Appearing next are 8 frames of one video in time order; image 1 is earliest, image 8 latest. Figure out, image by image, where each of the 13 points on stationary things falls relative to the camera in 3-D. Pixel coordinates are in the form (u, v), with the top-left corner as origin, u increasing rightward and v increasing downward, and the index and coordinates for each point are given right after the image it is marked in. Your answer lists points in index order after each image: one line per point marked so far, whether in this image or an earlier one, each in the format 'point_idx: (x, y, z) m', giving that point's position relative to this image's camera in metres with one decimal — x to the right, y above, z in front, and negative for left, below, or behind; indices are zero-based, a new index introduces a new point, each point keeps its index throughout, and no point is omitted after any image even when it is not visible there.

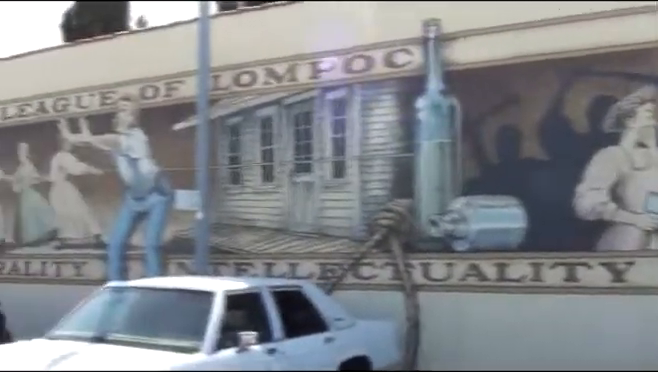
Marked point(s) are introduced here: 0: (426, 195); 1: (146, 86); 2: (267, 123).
0: (+1.2, -0.1, +11.5) m
1: (-2.7, +1.5, +13.8) m
2: (-0.8, +0.8, +12.6) m
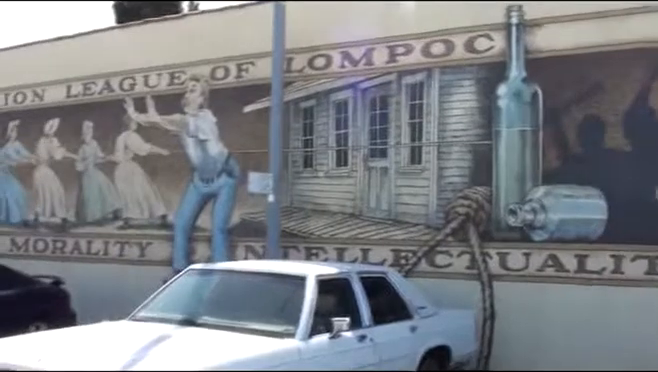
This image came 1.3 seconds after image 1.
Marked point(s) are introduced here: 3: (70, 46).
0: (+2.1, 0.0, +11.3) m
1: (-1.6, +1.7, +13.7) m
2: (+0.2, +1.0, +12.4) m
3: (-4.3, +2.3, +15.5) m
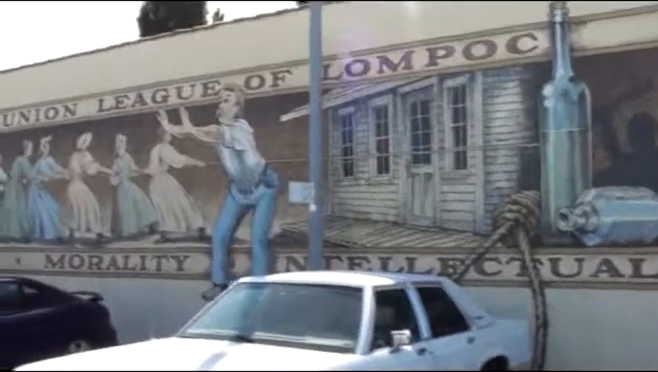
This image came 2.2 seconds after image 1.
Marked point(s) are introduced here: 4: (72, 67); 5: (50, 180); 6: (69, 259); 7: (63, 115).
0: (+2.6, 0.0, +10.9) m
1: (-1.1, +1.6, +13.5) m
2: (+0.7, +0.9, +12.1) m
3: (-3.8, +2.1, +15.3) m
4: (-4.4, +2.0, +15.7) m
5: (-4.9, +0.1, +16.3) m
6: (-4.4, -1.2, +15.8) m
7: (-4.6, +1.2, +15.9) m
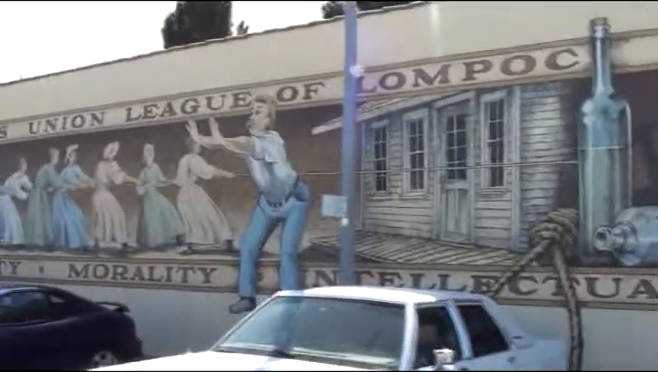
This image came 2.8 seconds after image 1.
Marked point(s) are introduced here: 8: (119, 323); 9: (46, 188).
0: (+3.0, -0.2, +10.7) m
1: (-0.6, +1.4, +13.4) m
2: (+1.1, +0.8, +11.9) m
3: (-3.3, +1.9, +15.2) m
4: (-3.9, +1.8, +15.7) m
5: (-4.4, -0.1, +16.2) m
6: (-4.0, -1.4, +15.7) m
7: (-4.1, +1.0, +15.9) m
8: (-2.8, -1.8, +12.5) m
9: (-5.1, 0.0, +16.7) m
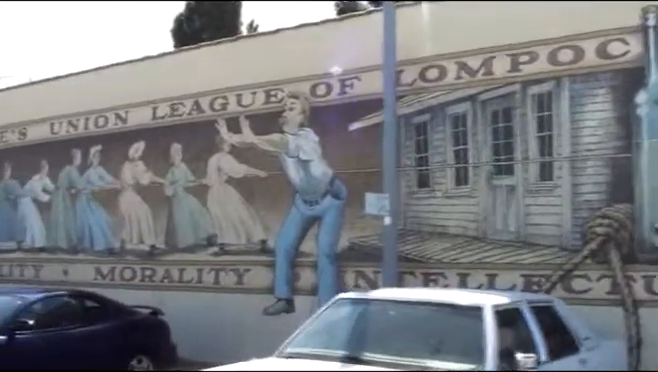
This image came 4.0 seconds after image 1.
0: (+3.5, -0.2, +10.3) m
1: (-0.1, +1.4, +13.0) m
2: (+1.6, +0.8, +11.5) m
3: (-2.8, +1.9, +14.9) m
4: (-3.4, +1.8, +15.3) m
5: (-3.9, -0.1, +15.9) m
6: (-3.4, -1.4, +15.3) m
7: (-3.6, +1.0, +15.5) m
8: (-2.2, -1.8, +12.1) m
9: (-4.5, 0.0, +16.4) m
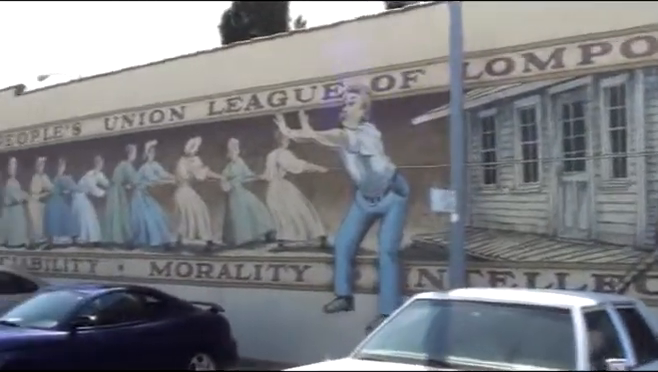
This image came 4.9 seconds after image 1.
0: (+4.2, -0.1, +9.9) m
1: (+0.7, +1.5, +12.7) m
2: (+2.4, +0.8, +11.2) m
3: (-1.8, +2.0, +14.8) m
4: (-2.4, +1.9, +15.2) m
5: (-2.9, 0.0, +15.8) m
6: (-2.5, -1.3, +15.3) m
7: (-2.6, +1.1, +15.4) m
8: (-1.5, -1.8, +12.0) m
9: (-3.6, 0.0, +16.3) m
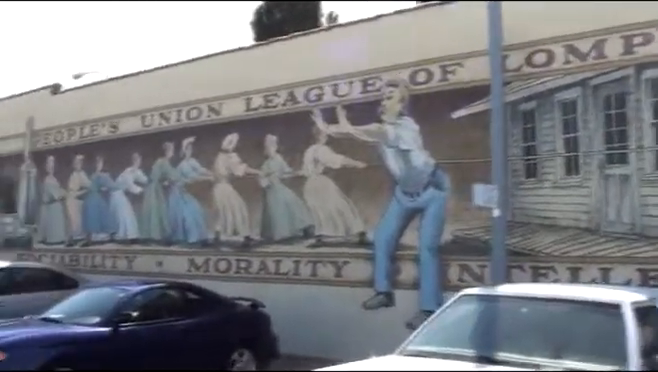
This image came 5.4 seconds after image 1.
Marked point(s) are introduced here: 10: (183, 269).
0: (+4.6, 0.0, +9.7) m
1: (+1.2, +1.6, +12.7) m
2: (+2.8, +0.9, +11.1) m
3: (-1.2, +2.0, +14.8) m
4: (-1.8, +2.0, +15.2) m
5: (-2.3, +0.1, +15.8) m
6: (-1.9, -1.3, +15.3) m
7: (-2.0, +1.2, +15.5) m
8: (-0.9, -1.7, +12.0) m
9: (-2.9, +0.1, +16.4) m
10: (-2.4, -1.4, +15.8) m
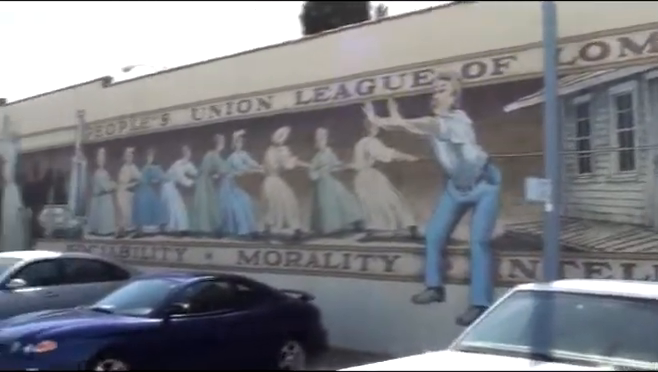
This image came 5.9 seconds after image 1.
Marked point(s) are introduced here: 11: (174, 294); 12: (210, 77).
0: (+5.2, 0.0, +9.4) m
1: (+1.9, +1.6, +12.6) m
2: (+3.4, +1.0, +10.9) m
3: (-0.4, +2.2, +14.8) m
4: (-1.0, +2.1, +15.3) m
5: (-1.4, +0.2, +15.9) m
6: (-1.1, -1.1, +15.4) m
7: (-1.2, +1.3, +15.5) m
8: (-0.3, -1.6, +12.0) m
9: (-2.0, +0.2, +16.5) m
10: (-1.6, -1.3, +15.9) m
11: (-1.8, -1.3, +11.0) m
12: (-2.0, +1.9, +16.3) m
